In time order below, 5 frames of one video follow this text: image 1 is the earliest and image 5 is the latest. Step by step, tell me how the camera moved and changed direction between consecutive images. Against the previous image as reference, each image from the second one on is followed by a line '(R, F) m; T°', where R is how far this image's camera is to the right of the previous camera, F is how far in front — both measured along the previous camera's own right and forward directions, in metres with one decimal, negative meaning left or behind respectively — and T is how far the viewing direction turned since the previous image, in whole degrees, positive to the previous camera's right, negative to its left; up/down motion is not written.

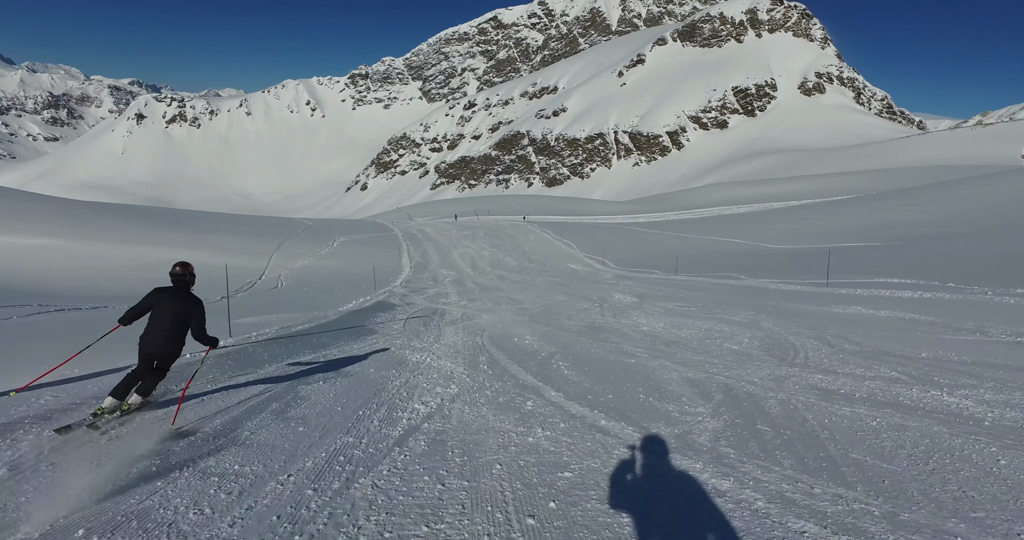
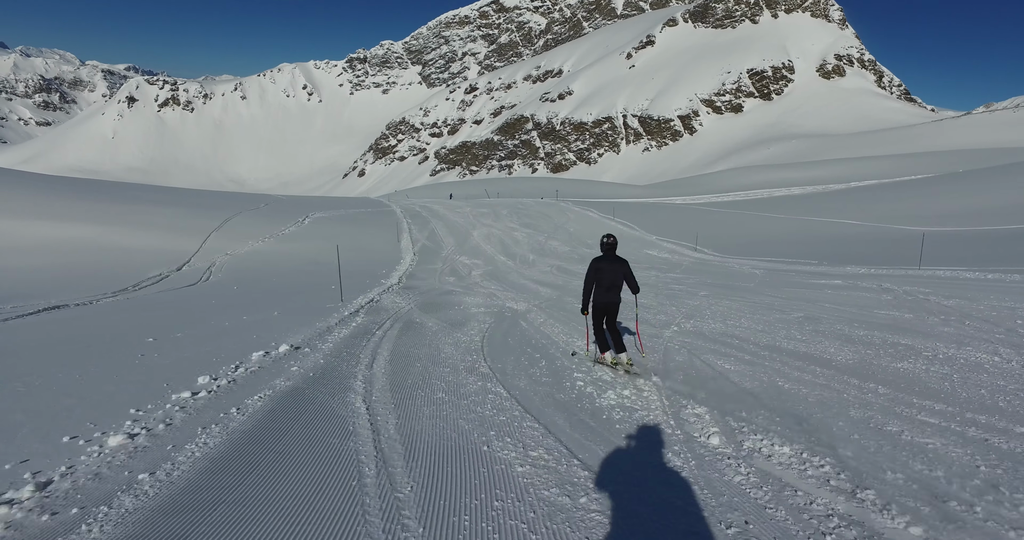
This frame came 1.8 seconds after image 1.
(-1.6, +6.6) m; 0°
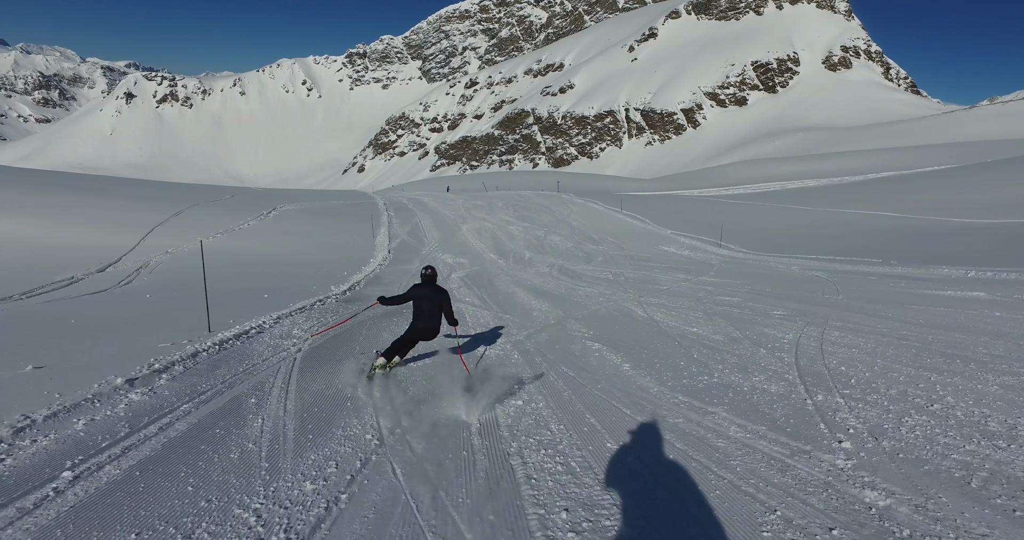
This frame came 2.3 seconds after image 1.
(+0.2, +2.1) m; 0°
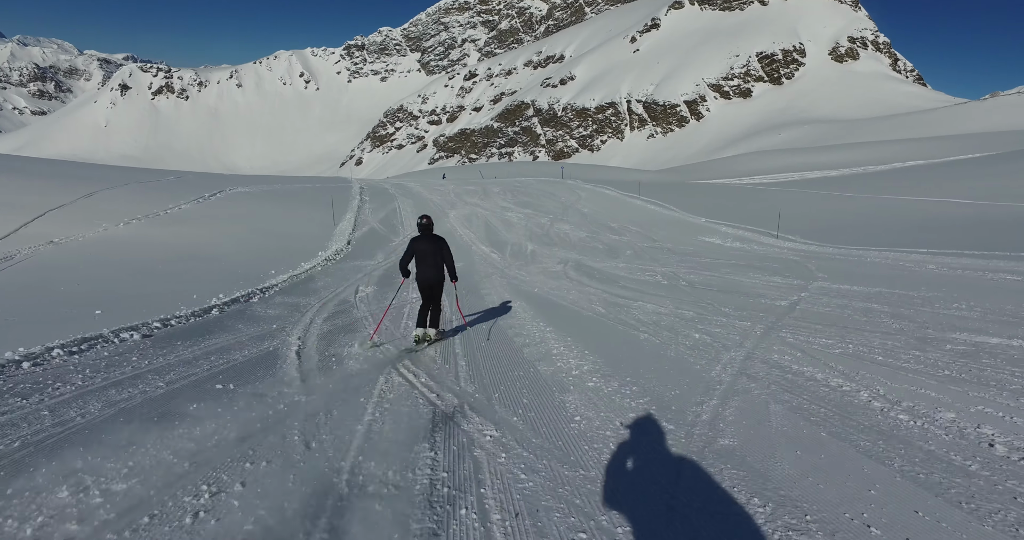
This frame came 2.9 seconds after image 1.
(0.0, +2.8) m; 0°
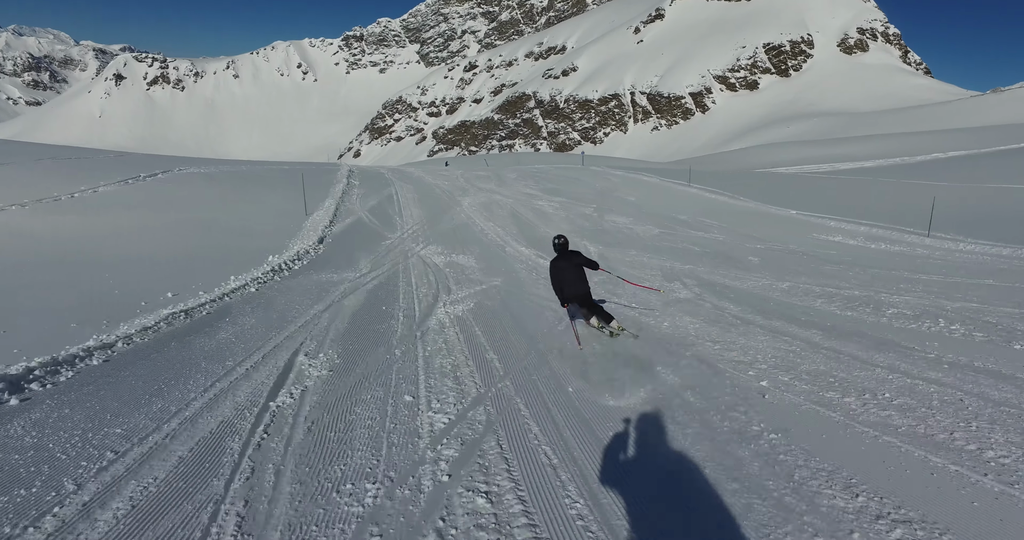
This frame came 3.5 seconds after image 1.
(-0.7, +2.9) m; 0°
